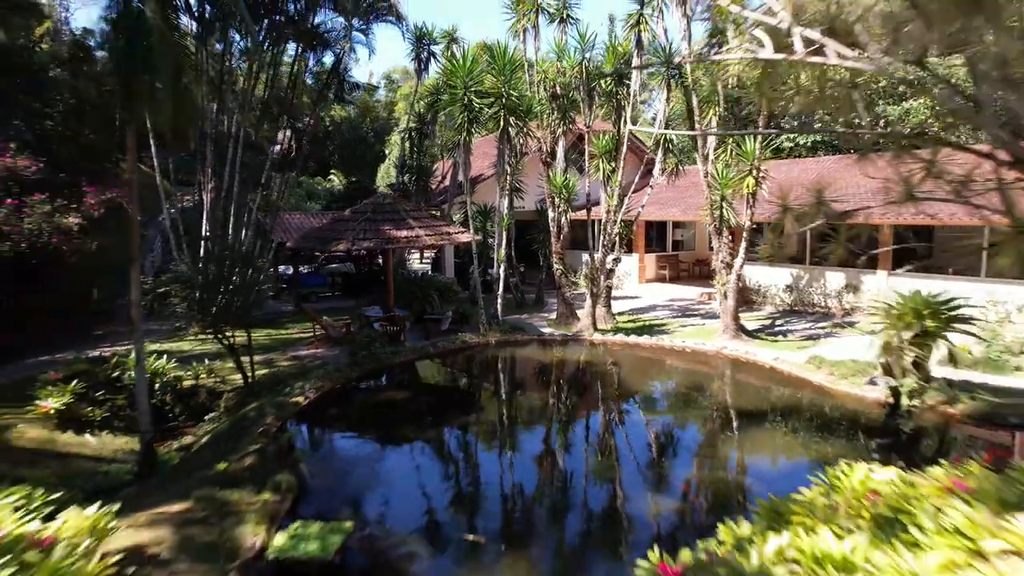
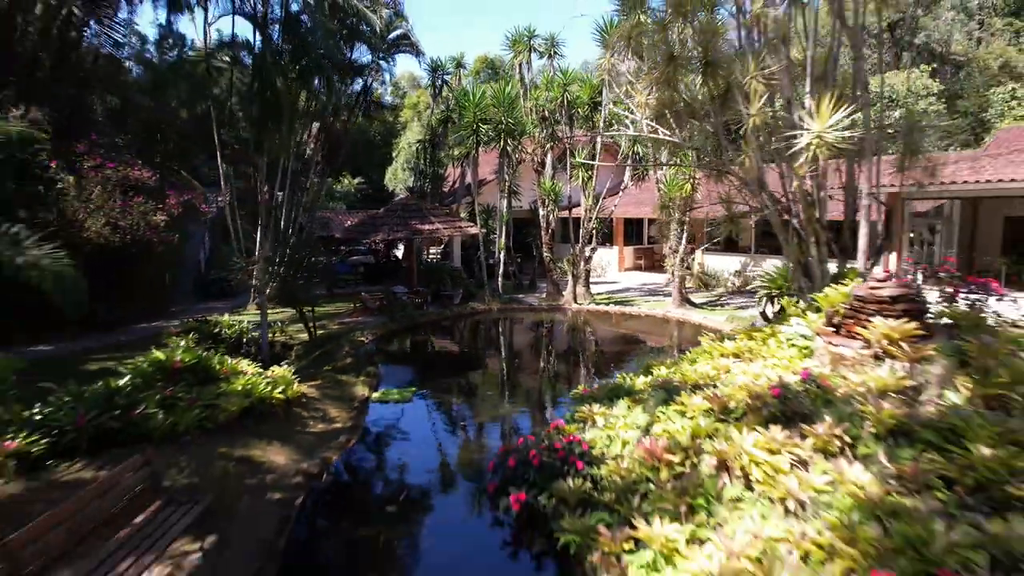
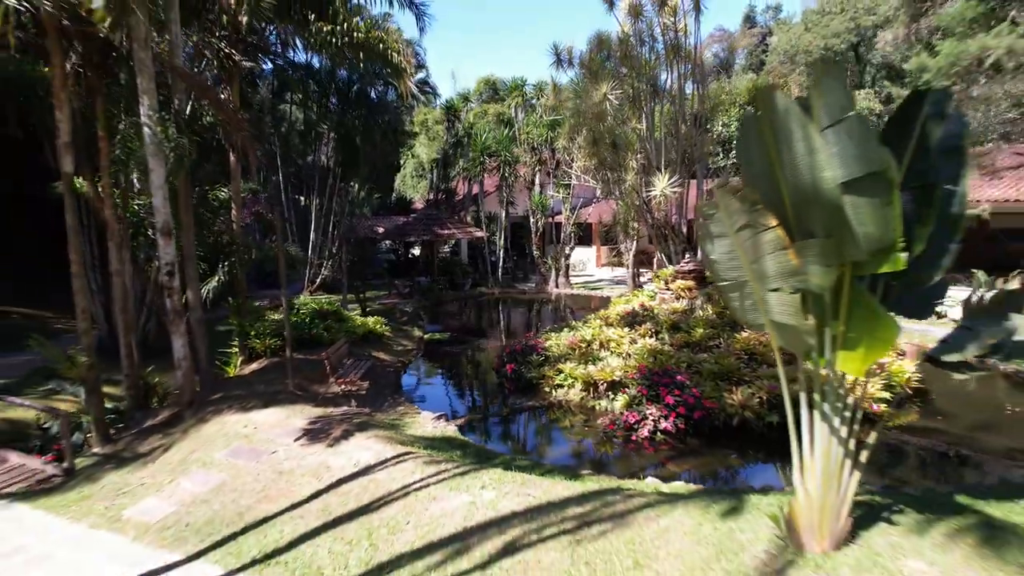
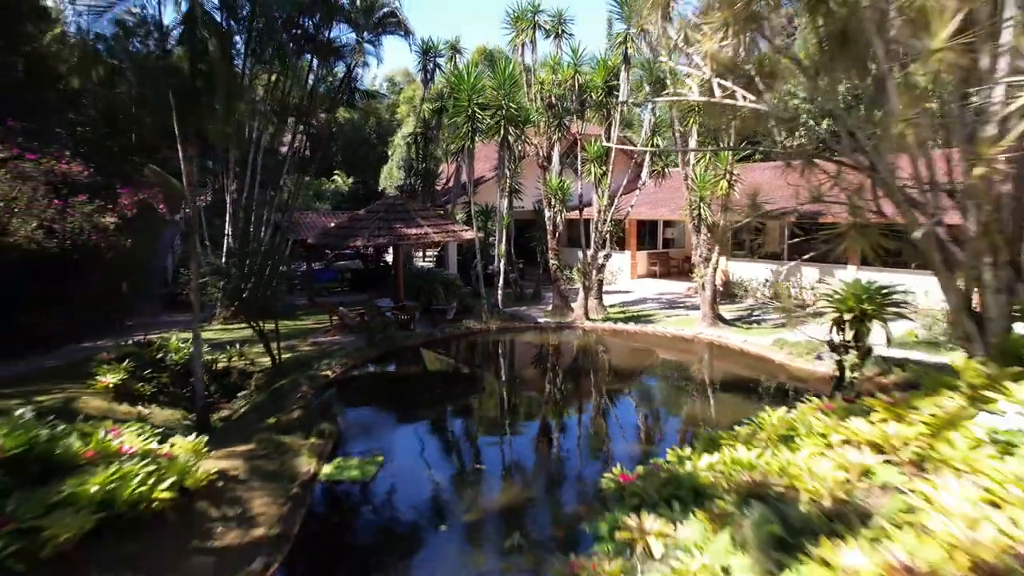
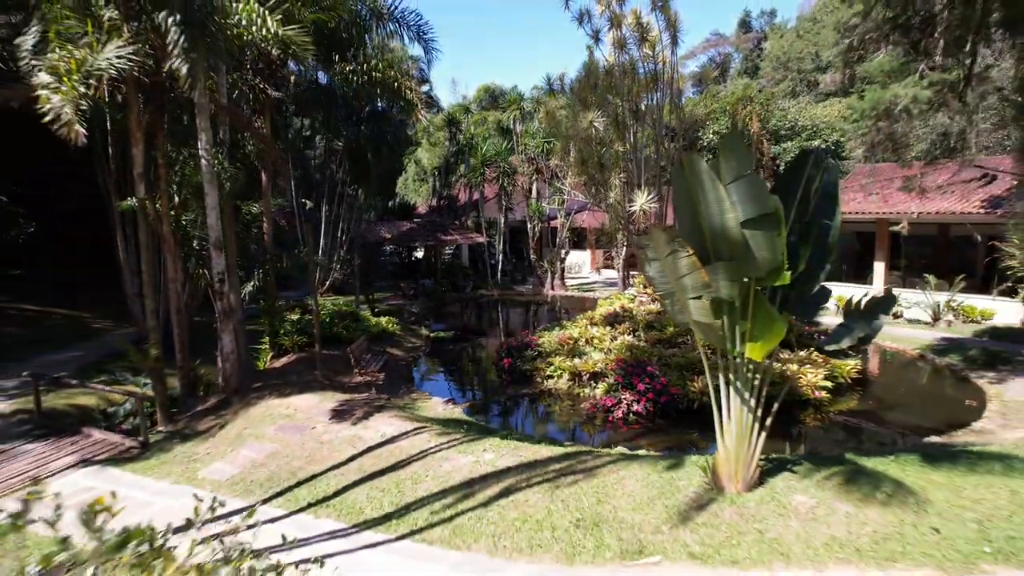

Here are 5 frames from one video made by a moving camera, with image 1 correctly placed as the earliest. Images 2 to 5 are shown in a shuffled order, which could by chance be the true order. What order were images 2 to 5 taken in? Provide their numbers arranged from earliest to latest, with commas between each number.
4, 2, 3, 5
